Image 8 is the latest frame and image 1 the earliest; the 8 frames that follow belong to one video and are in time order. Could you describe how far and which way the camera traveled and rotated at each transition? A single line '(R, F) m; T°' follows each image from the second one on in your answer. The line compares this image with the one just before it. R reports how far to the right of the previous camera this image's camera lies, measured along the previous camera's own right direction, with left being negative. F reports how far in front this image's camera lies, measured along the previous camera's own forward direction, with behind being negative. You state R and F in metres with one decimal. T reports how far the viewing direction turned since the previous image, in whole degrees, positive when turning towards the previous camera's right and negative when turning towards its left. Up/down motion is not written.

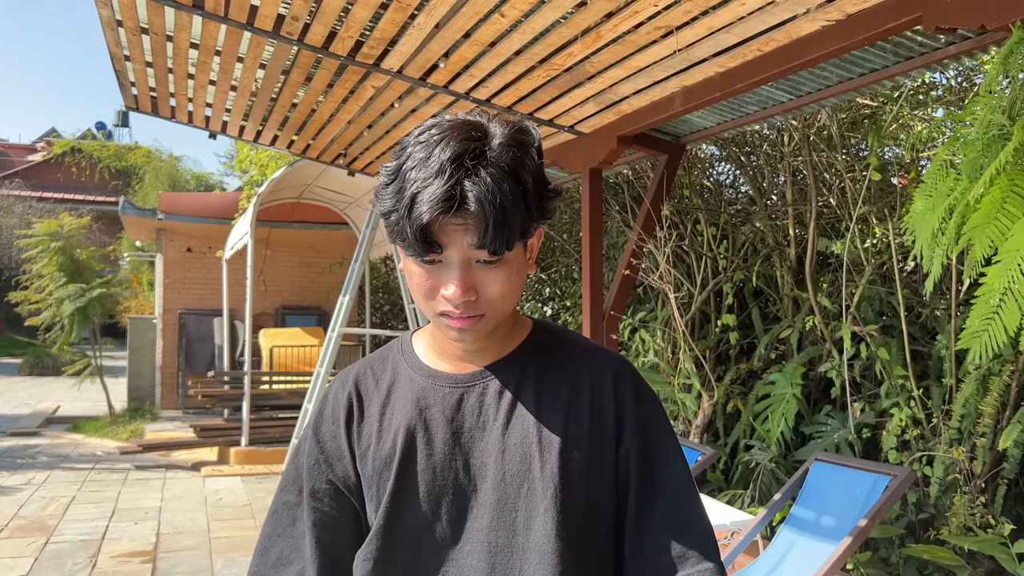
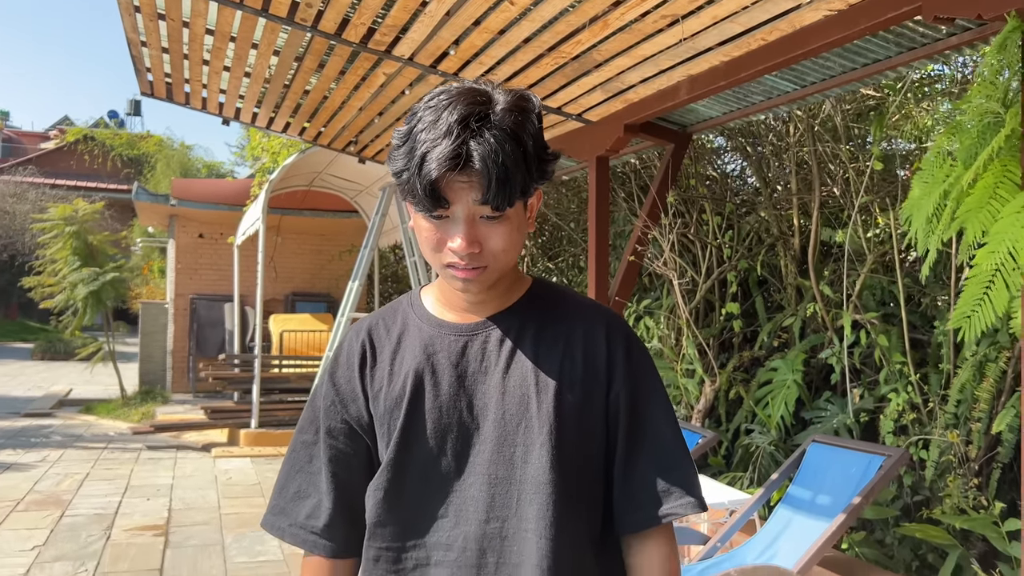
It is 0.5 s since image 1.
(0.0, -0.1) m; -1°
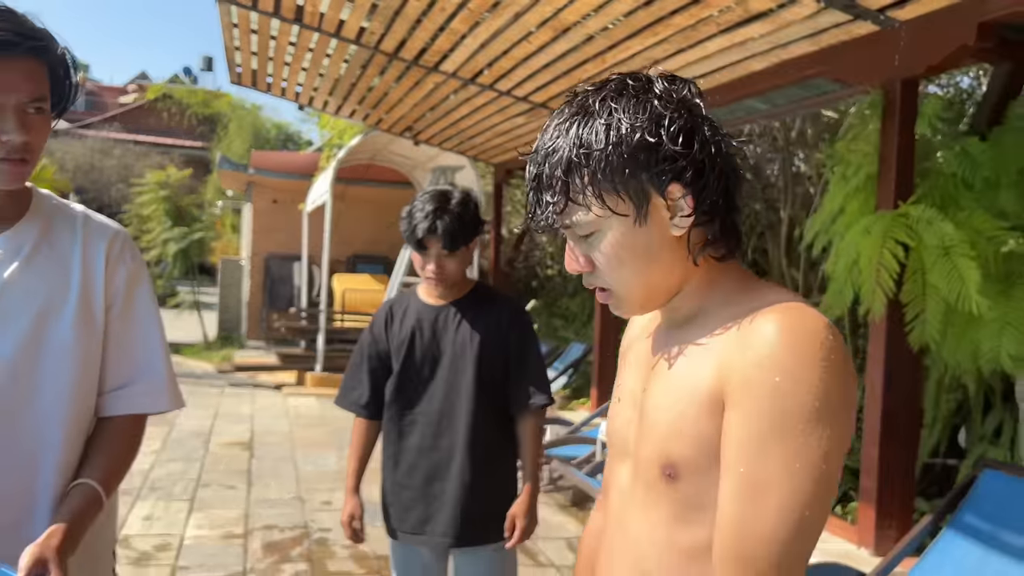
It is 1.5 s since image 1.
(+0.2, -0.9) m; -4°
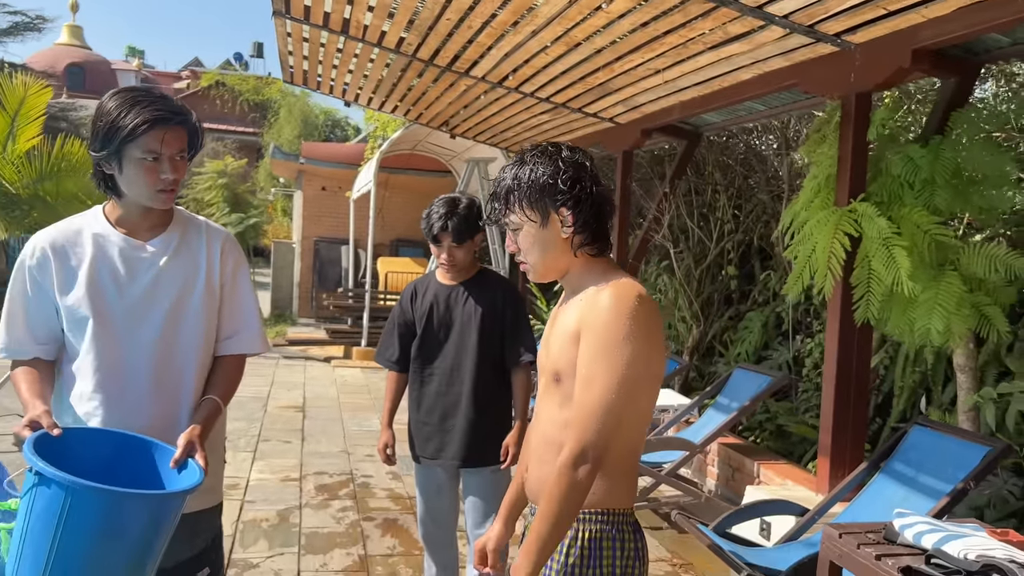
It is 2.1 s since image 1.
(+0.1, -0.6) m; -3°
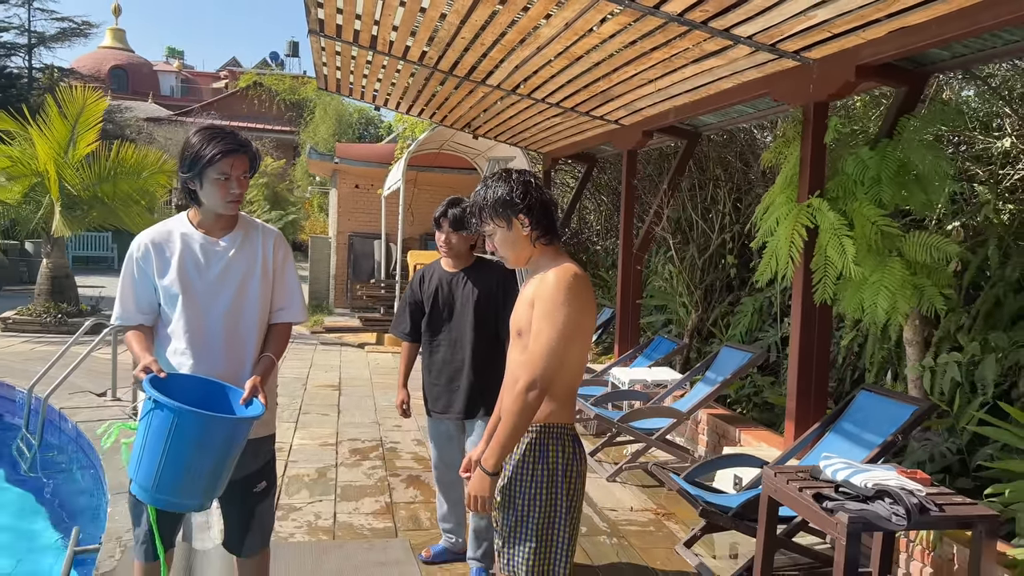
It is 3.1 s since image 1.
(+0.2, -0.6) m; -2°
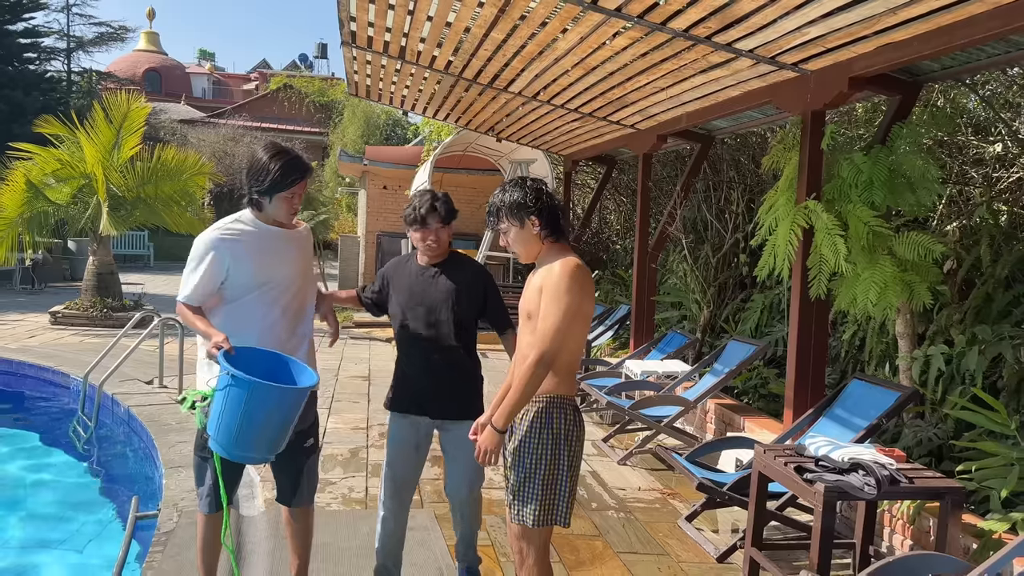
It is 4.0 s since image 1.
(0.0, -0.3) m; -2°
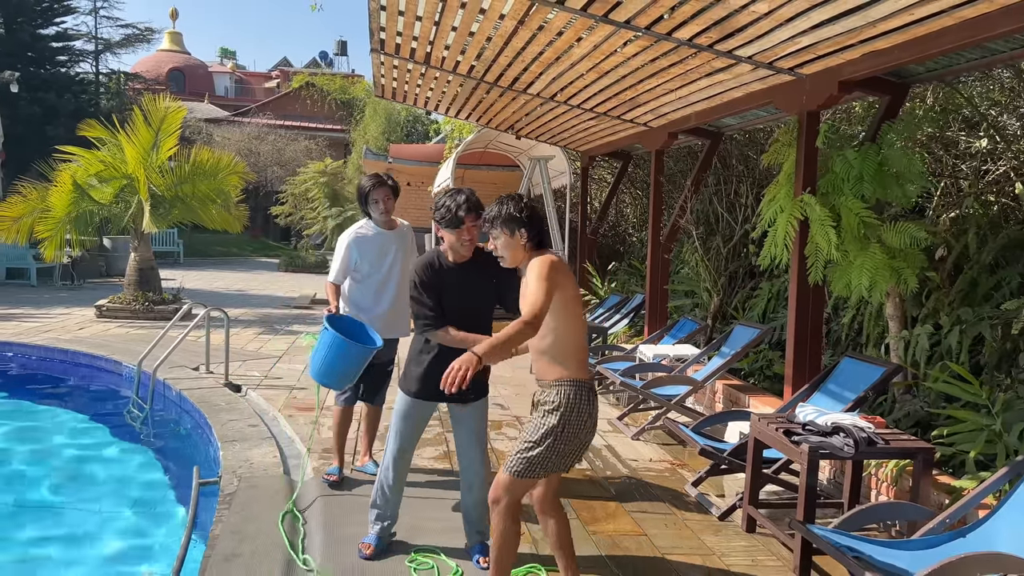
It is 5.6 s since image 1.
(0.0, -0.4) m; -1°
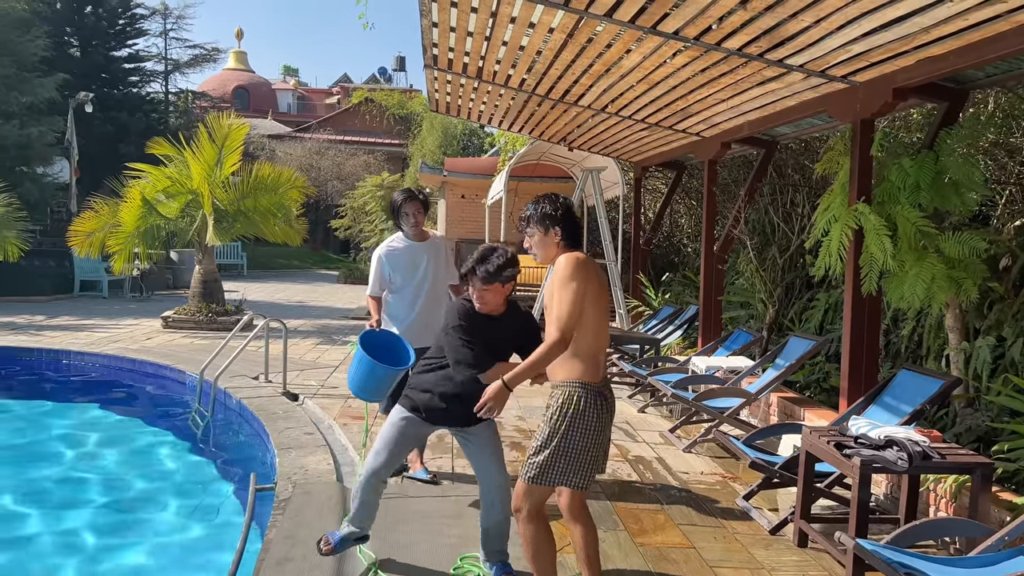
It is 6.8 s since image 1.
(0.0, 0.0) m; -4°
